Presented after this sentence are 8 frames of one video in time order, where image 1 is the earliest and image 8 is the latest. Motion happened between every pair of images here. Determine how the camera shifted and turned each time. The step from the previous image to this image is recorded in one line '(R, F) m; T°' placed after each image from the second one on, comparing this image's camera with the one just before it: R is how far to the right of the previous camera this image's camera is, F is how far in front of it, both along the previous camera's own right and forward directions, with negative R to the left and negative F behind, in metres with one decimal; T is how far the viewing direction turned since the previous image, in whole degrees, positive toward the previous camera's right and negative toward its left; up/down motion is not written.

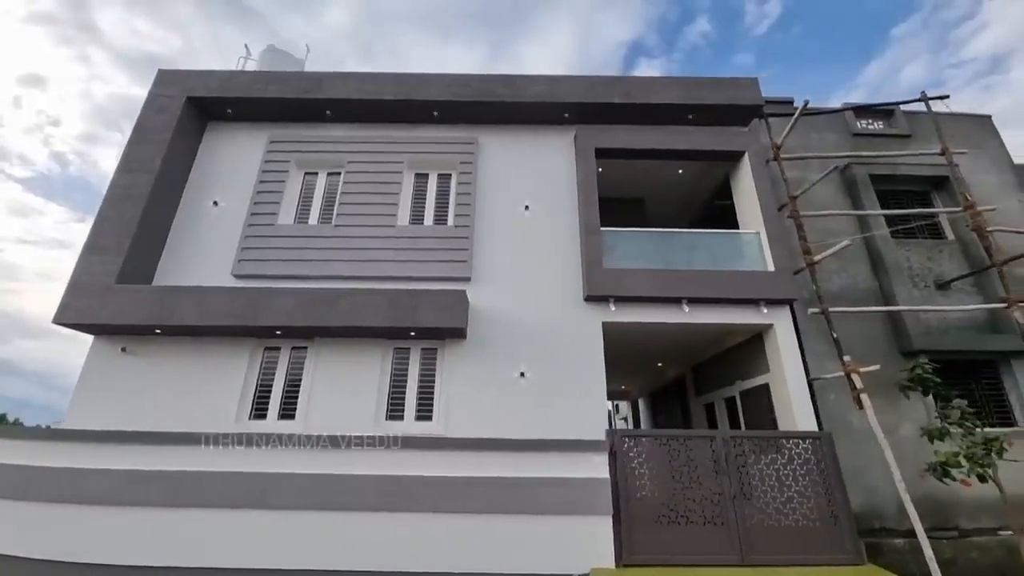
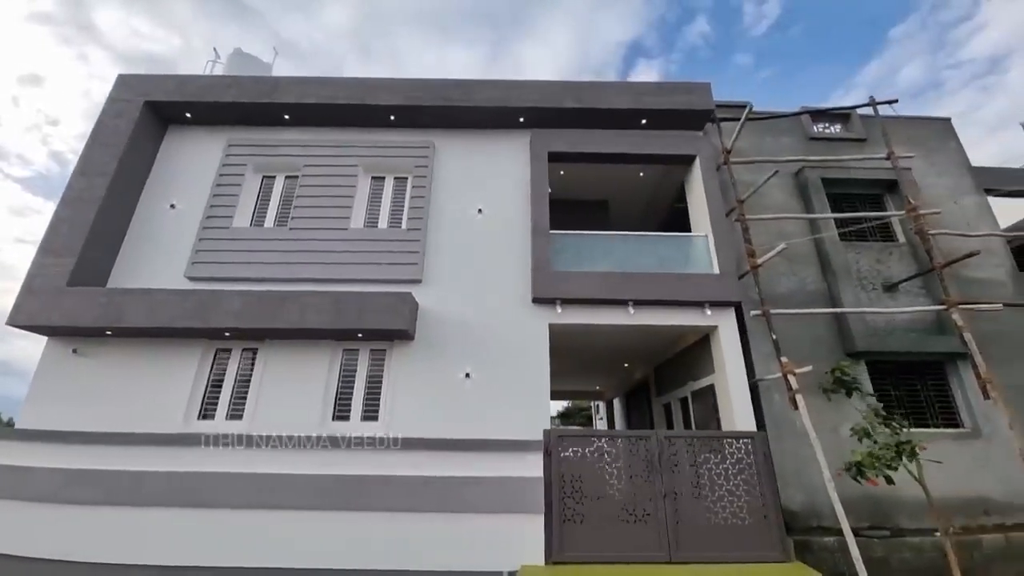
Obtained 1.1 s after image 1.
(+0.8, -0.1) m; 0°
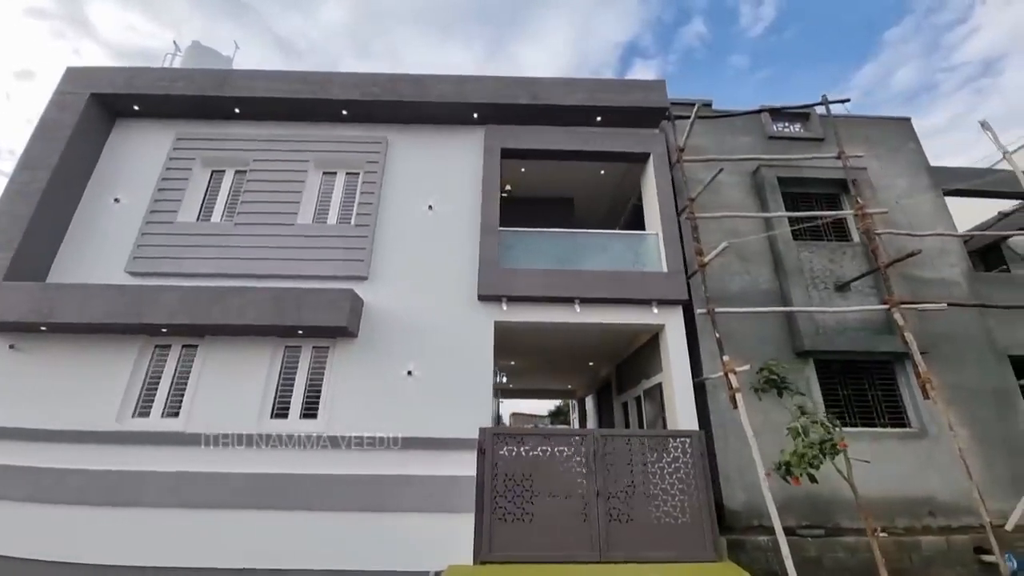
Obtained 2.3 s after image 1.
(+0.8, +0.1) m; +1°
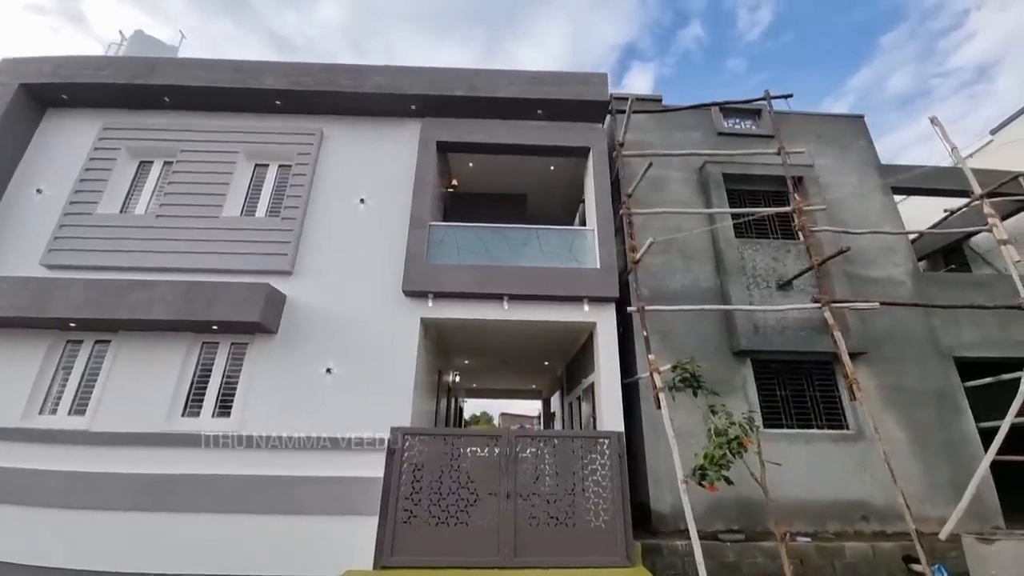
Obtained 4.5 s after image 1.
(+1.0, +0.2) m; 0°
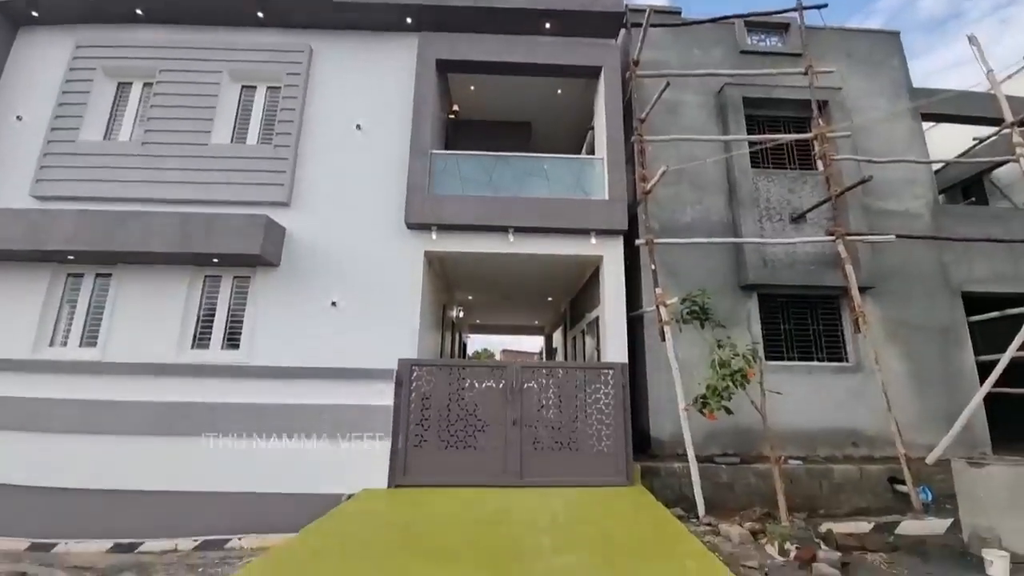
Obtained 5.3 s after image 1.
(-0.1, +0.1) m; 0°
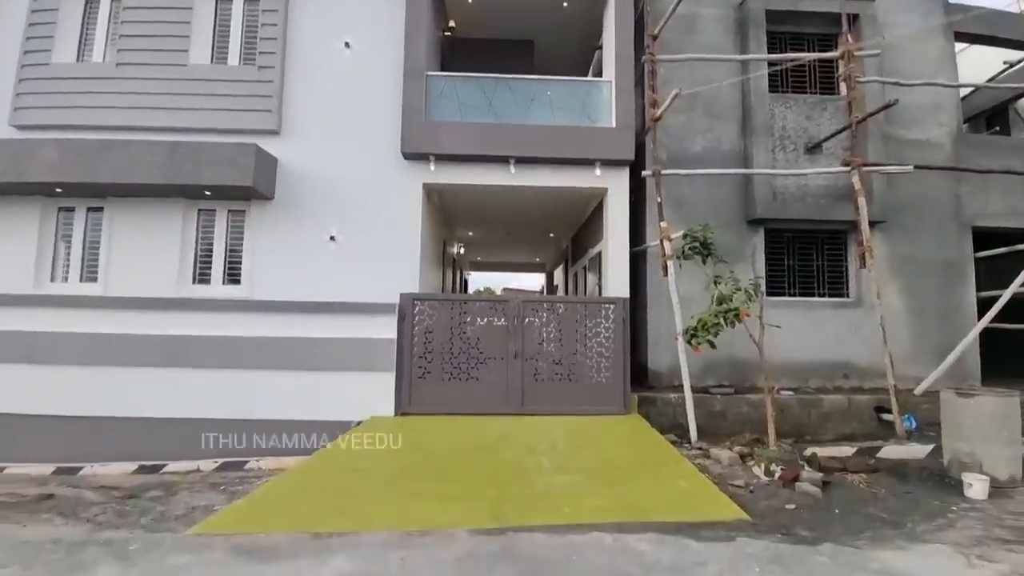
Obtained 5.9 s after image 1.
(0.0, +0.1) m; 0°
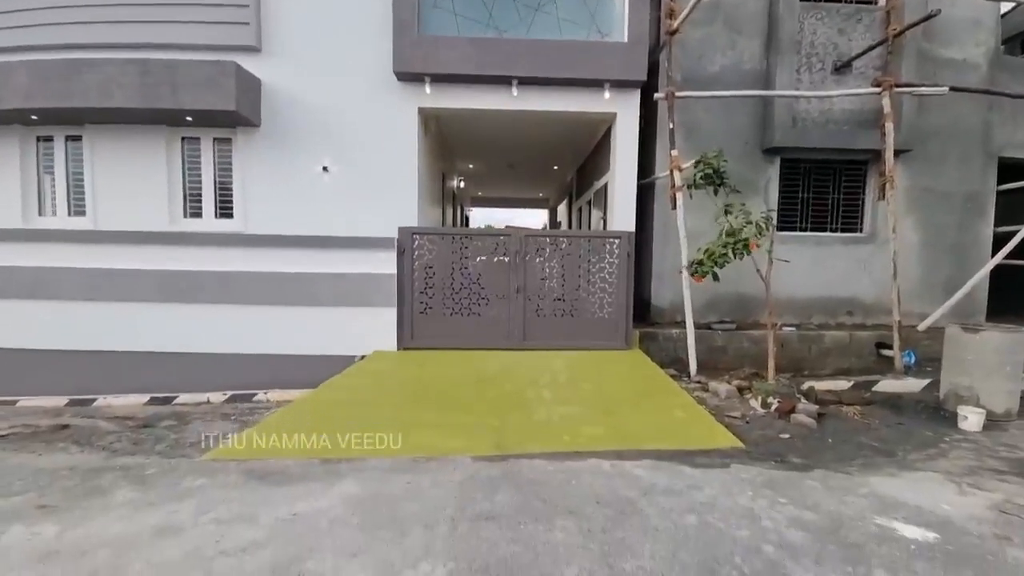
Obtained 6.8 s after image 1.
(0.0, +0.1) m; 0°
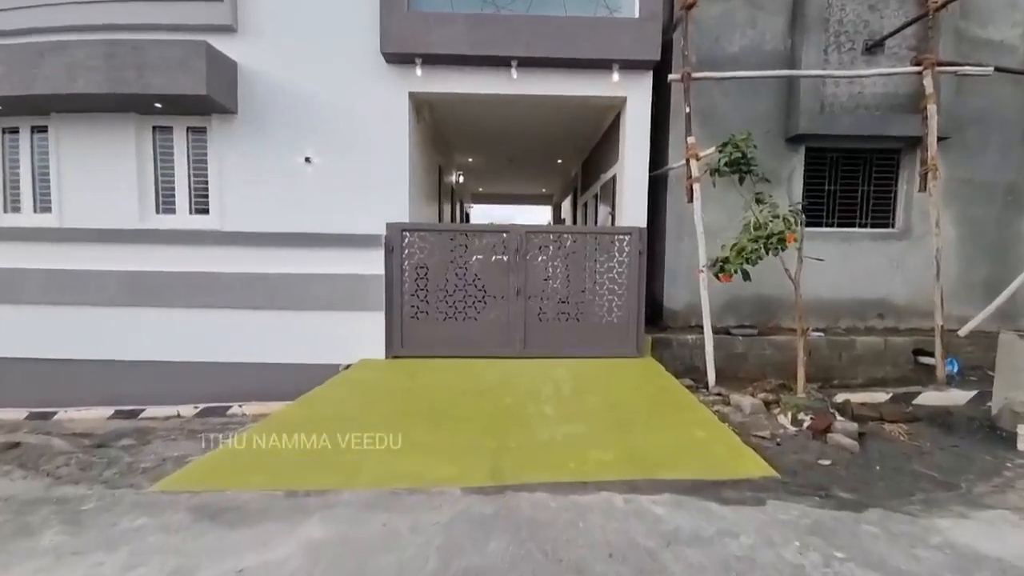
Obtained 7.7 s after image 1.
(+0.1, +0.5) m; -1°
